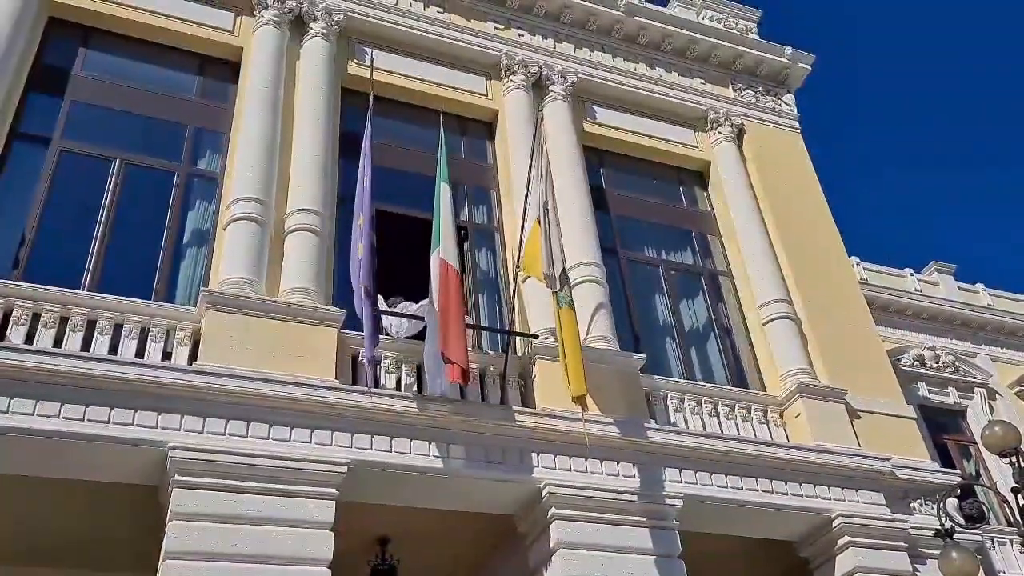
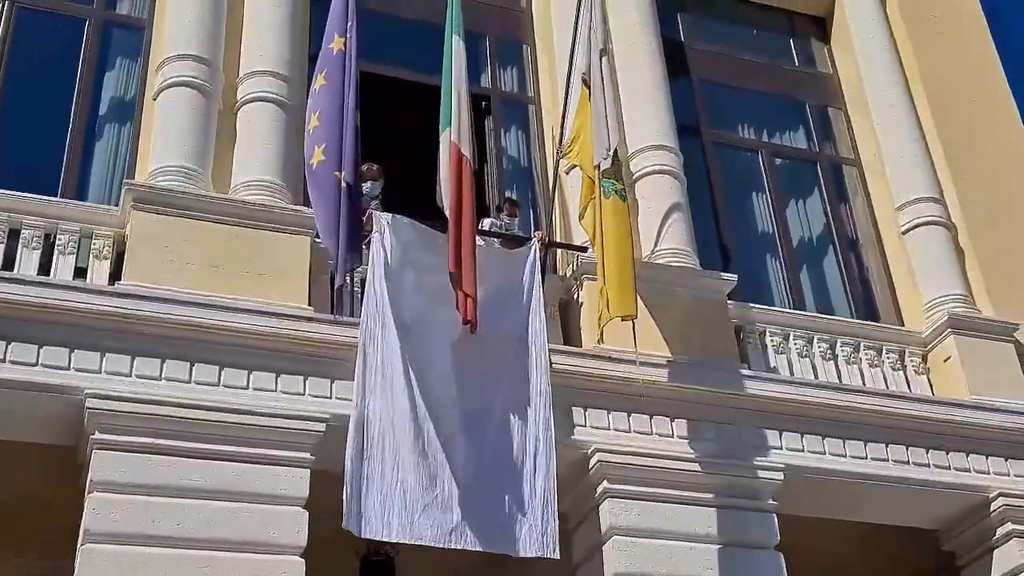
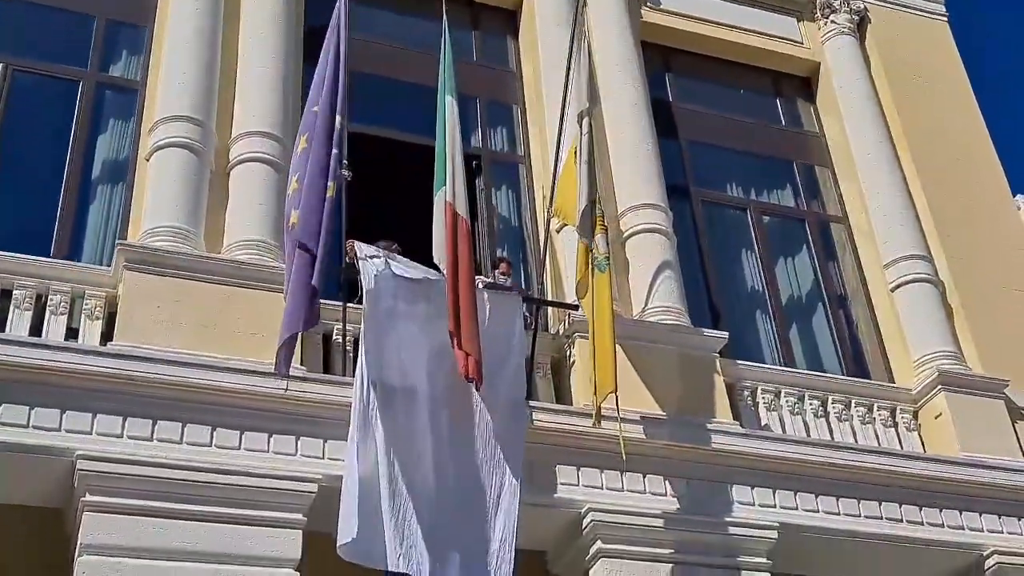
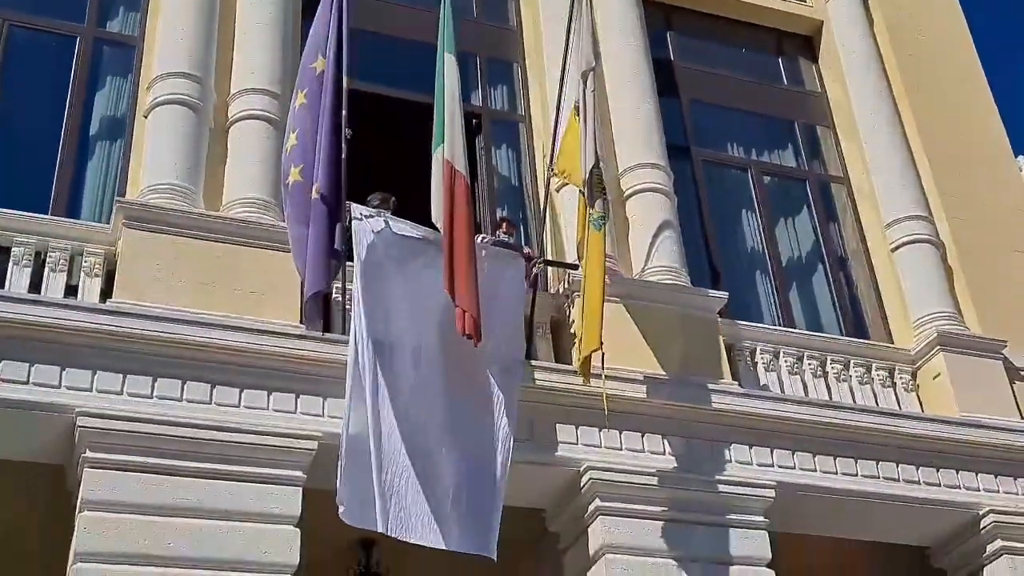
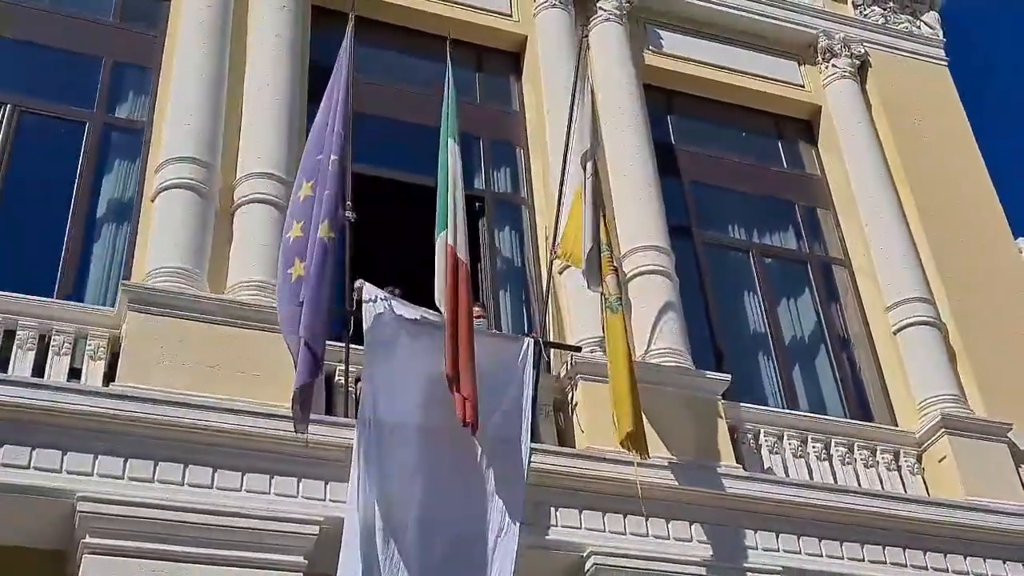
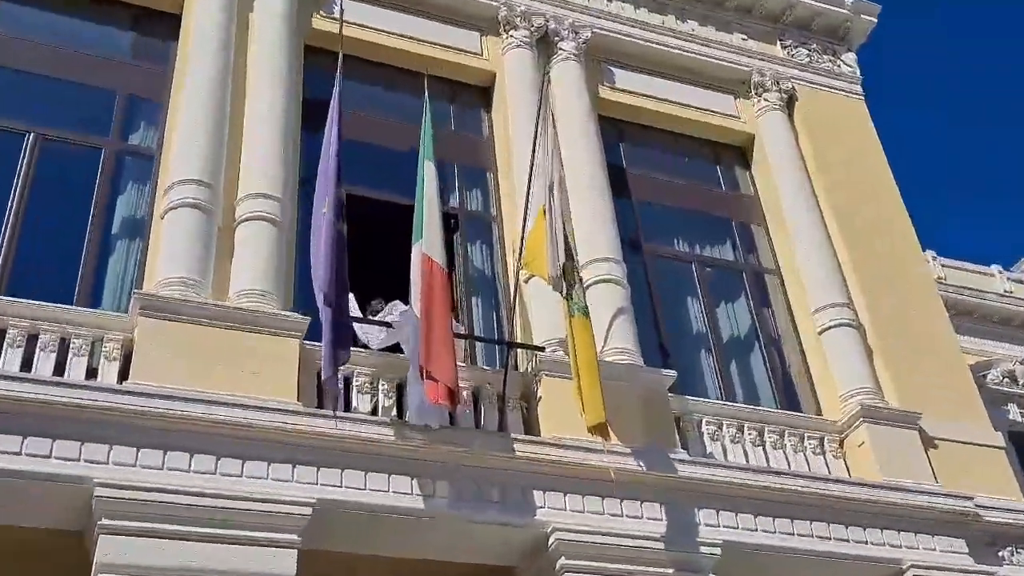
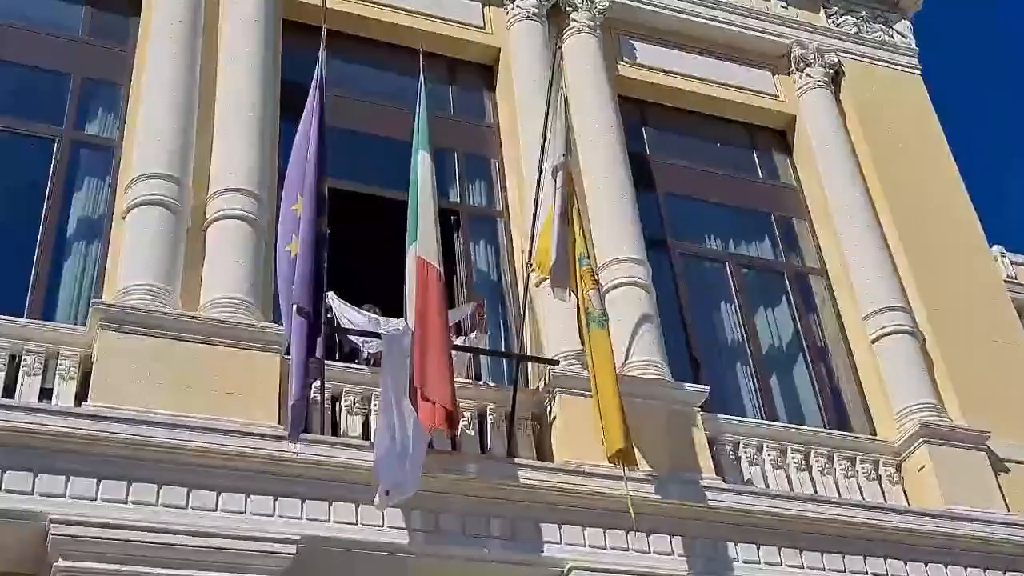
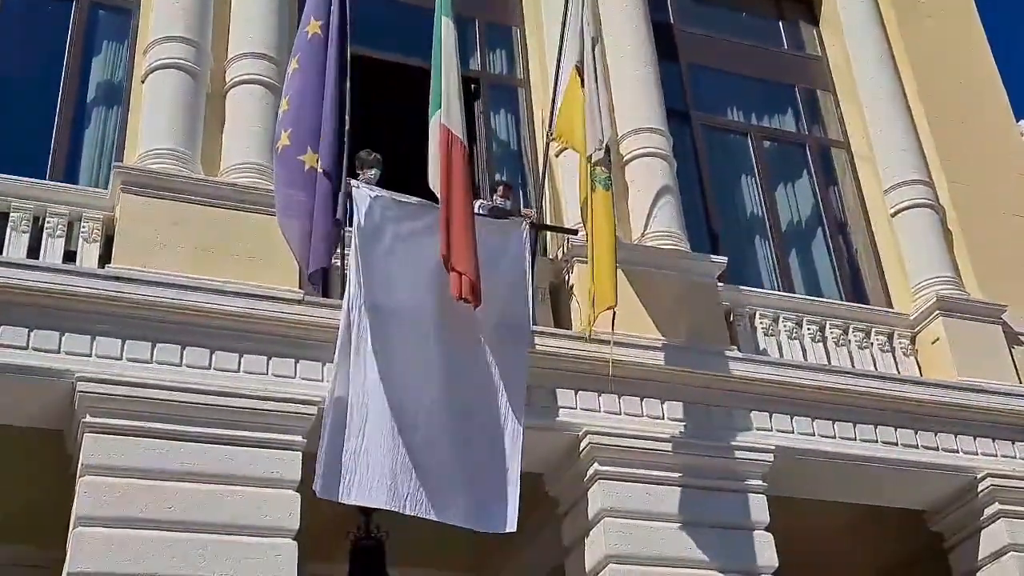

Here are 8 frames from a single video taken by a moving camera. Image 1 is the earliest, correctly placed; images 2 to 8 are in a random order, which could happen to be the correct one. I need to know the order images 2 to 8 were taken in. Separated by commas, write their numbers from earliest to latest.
6, 7, 5, 3, 4, 8, 2
